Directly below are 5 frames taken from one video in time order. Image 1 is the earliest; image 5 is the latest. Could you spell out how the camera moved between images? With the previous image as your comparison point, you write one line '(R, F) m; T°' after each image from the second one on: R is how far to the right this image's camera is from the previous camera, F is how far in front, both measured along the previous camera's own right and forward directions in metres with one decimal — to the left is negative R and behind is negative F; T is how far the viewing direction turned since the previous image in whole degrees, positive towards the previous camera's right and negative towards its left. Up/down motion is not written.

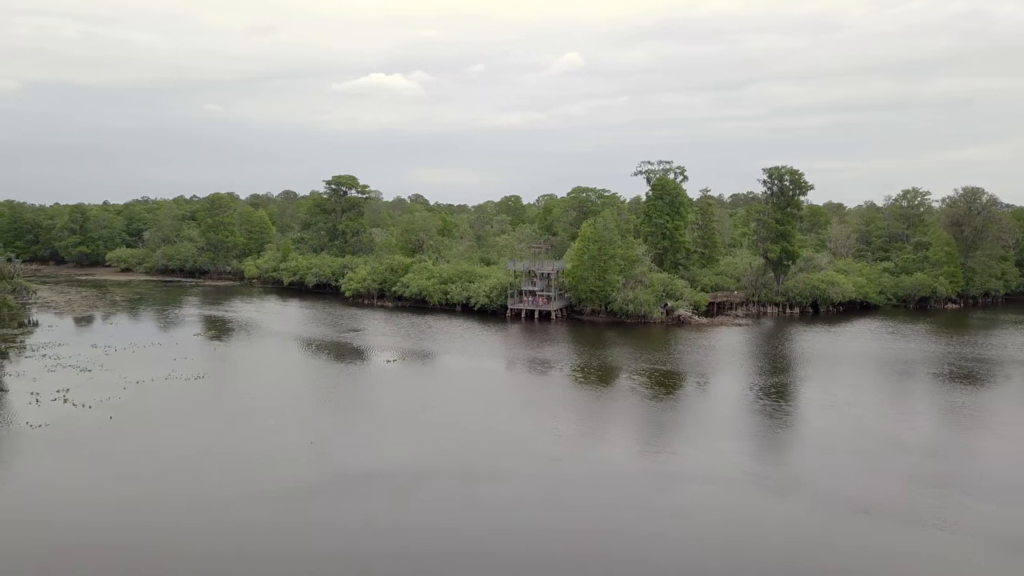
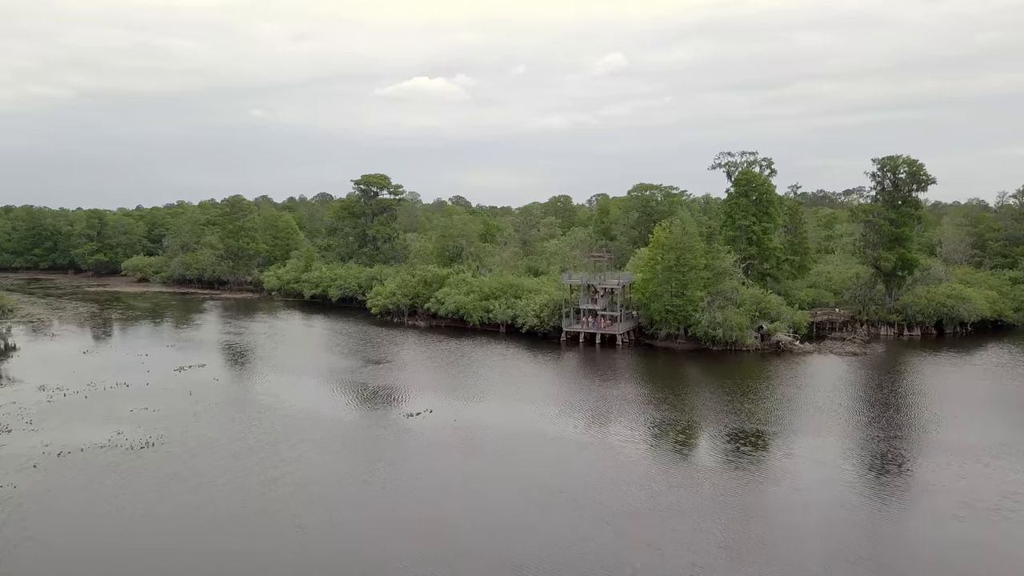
(-0.6, +9.0) m; -3°
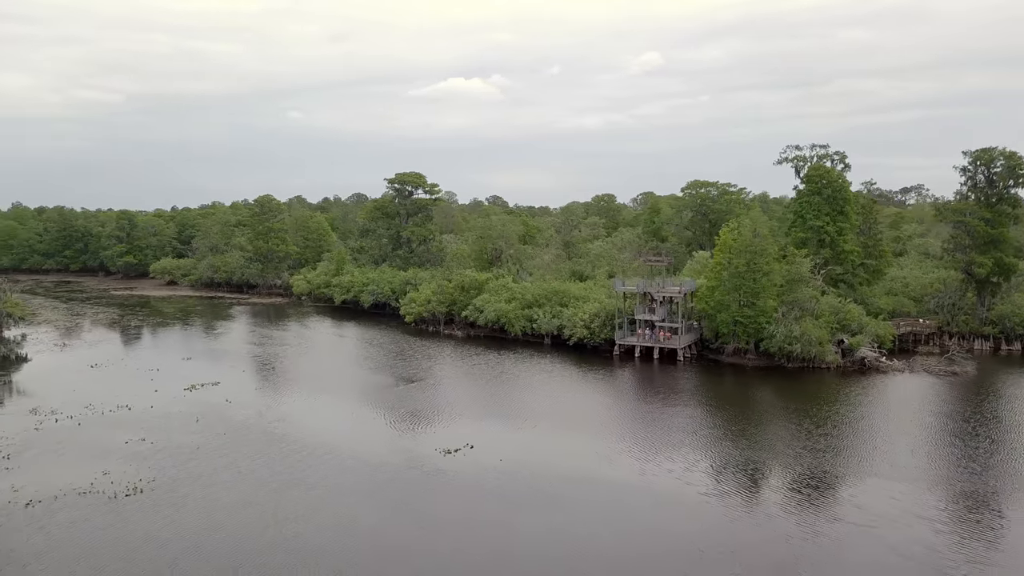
(-0.6, +4.1) m; -2°
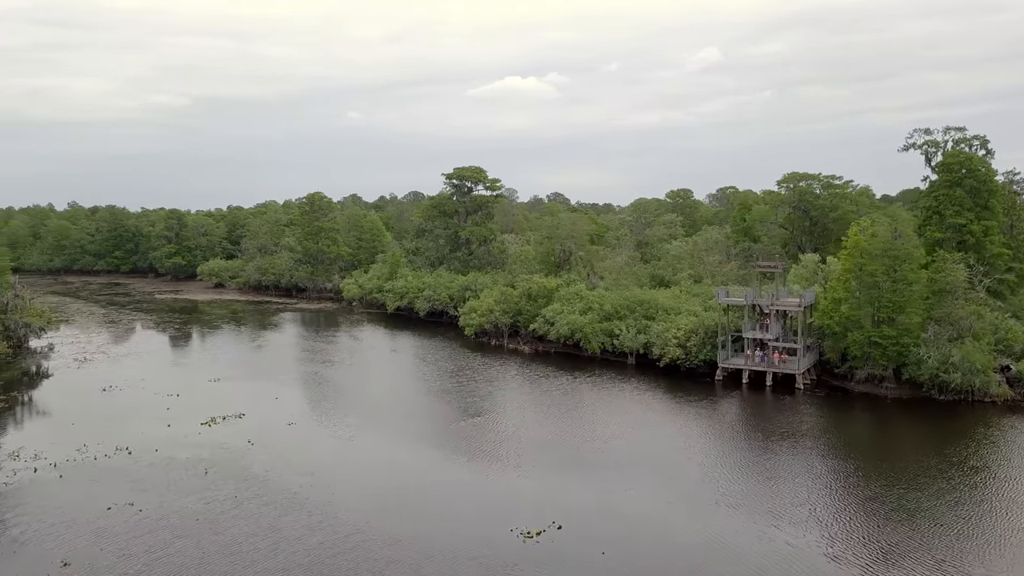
(-0.9, +5.9) m; -4°
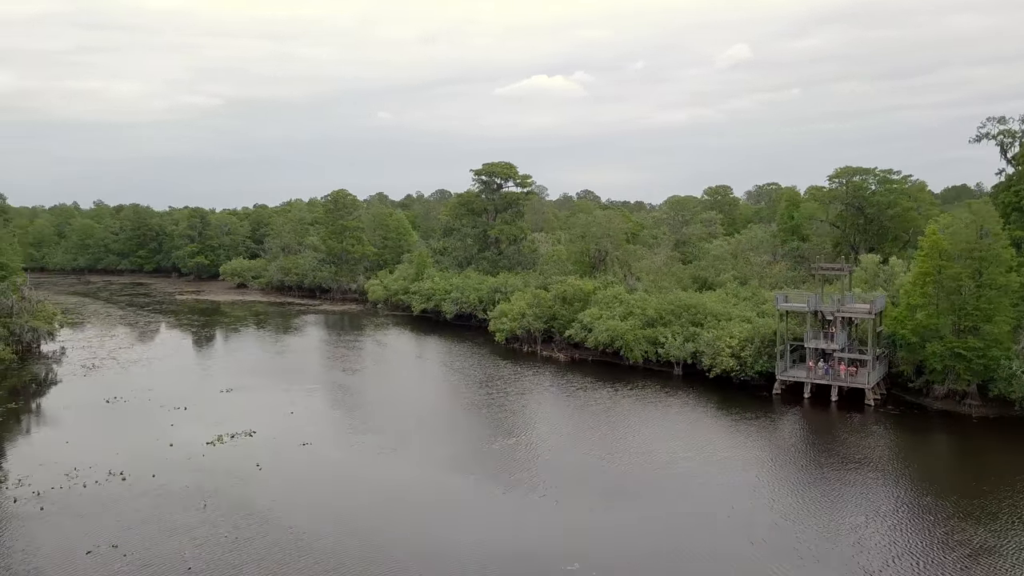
(-0.4, +2.7) m; -2°
